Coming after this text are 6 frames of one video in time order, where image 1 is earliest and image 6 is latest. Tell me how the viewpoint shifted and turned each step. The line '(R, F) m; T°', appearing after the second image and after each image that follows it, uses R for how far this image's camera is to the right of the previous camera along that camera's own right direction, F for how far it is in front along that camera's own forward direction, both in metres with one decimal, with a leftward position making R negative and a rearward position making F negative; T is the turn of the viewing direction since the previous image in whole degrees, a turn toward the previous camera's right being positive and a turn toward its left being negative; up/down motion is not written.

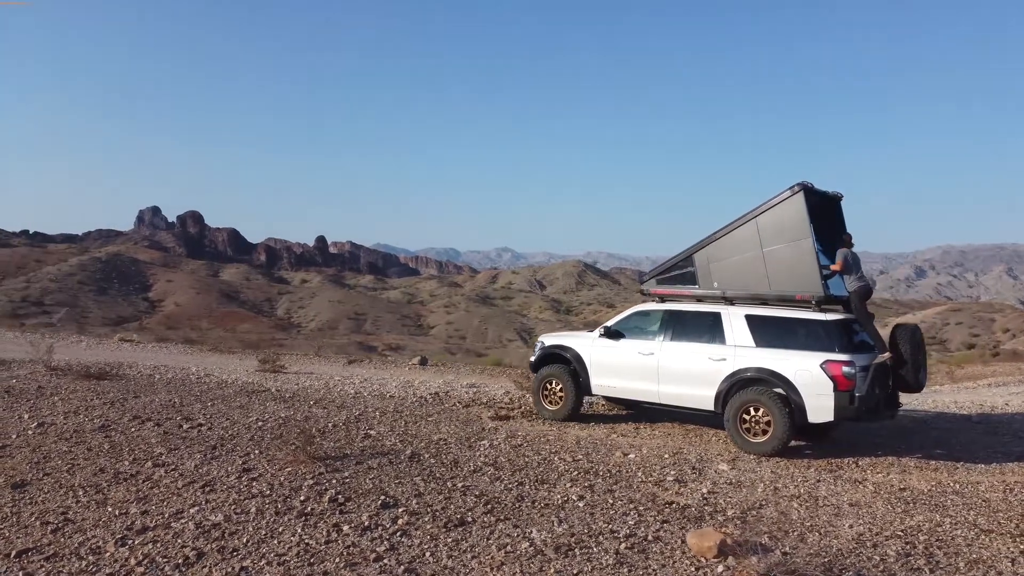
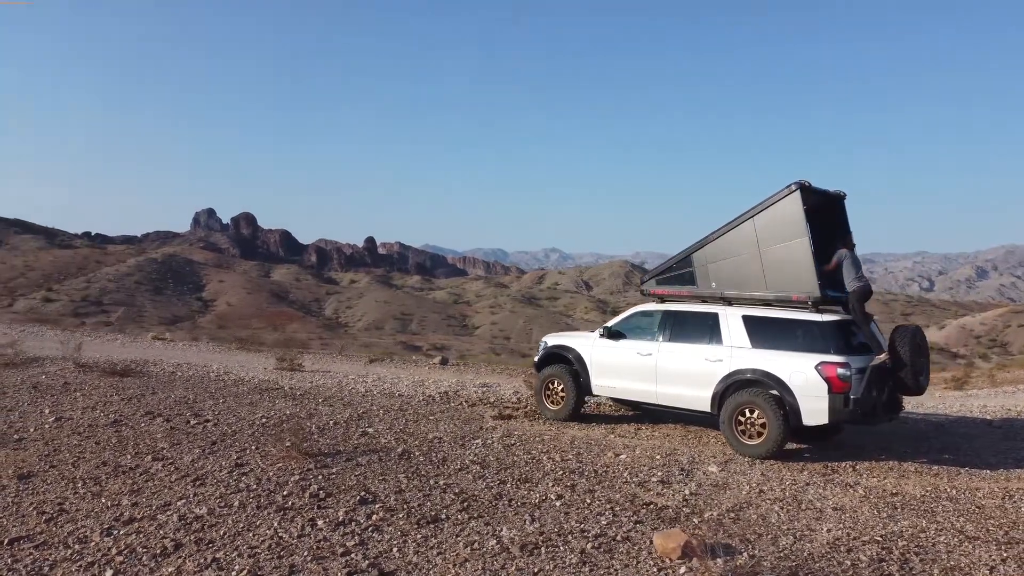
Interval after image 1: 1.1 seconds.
(+0.5, 0.0) m; -3°
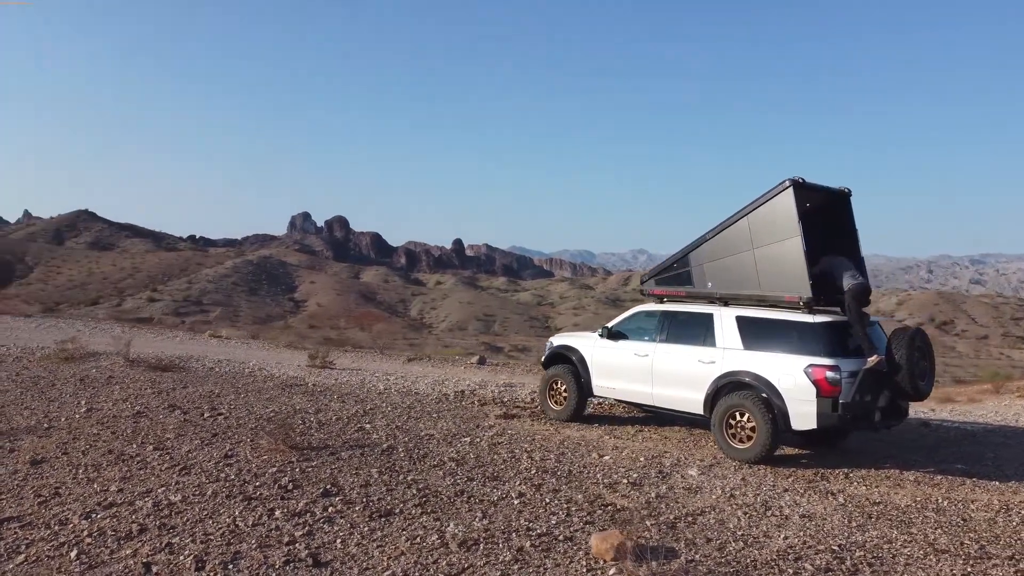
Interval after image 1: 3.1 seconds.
(+0.9, 0.0) m; -6°
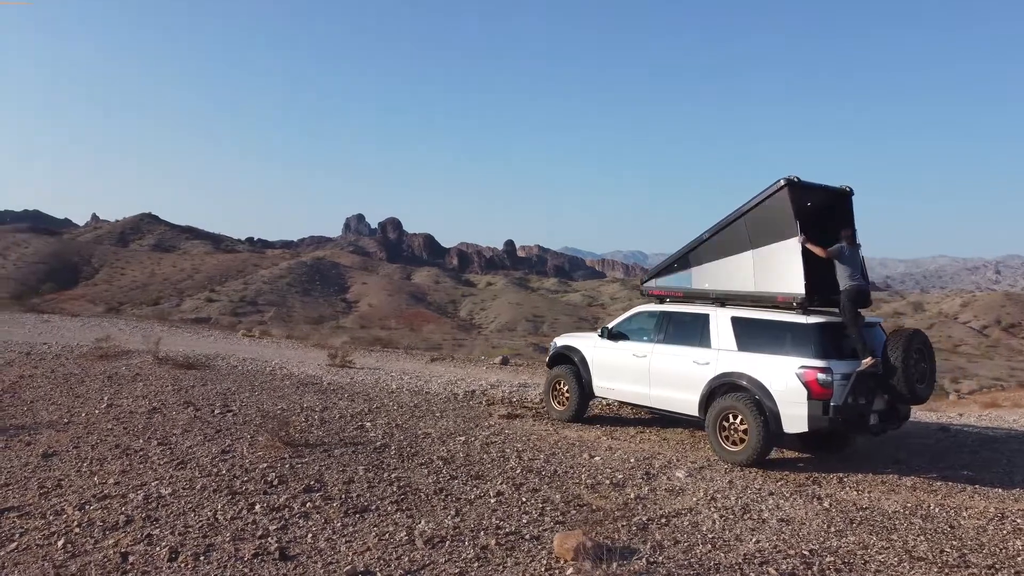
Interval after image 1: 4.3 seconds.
(+0.6, 0.0) m; -3°
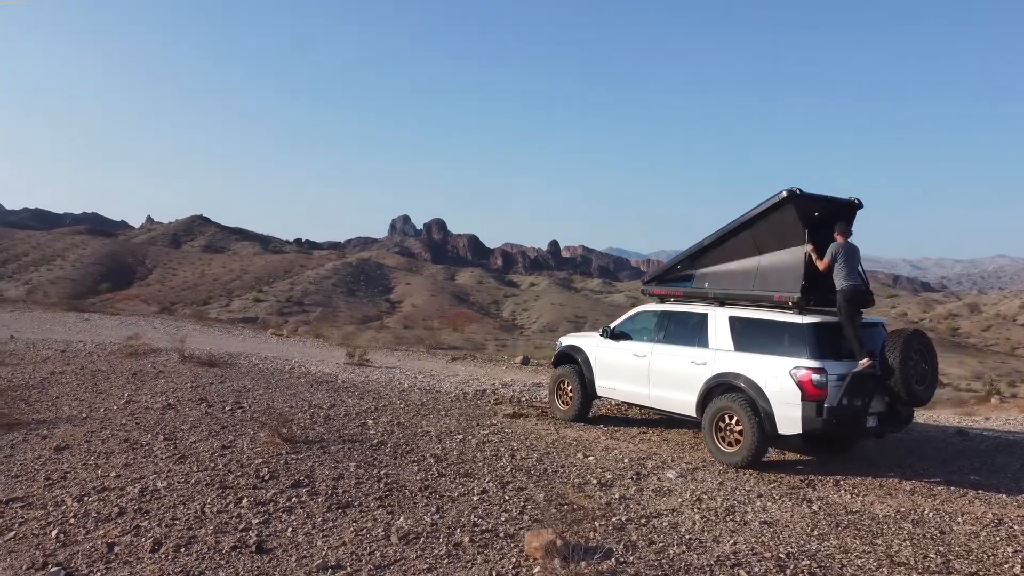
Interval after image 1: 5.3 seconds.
(+0.5, 0.0) m; -3°
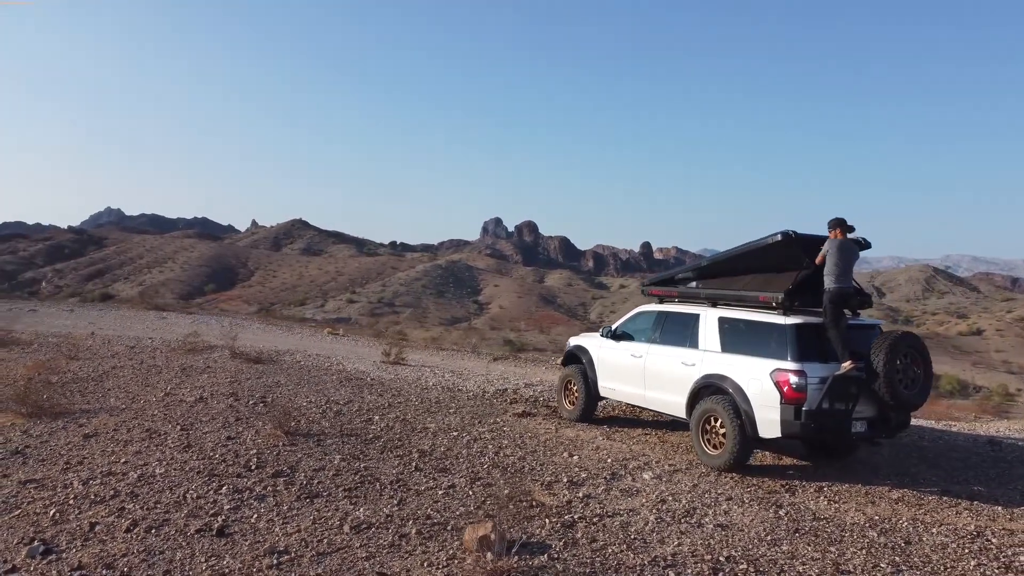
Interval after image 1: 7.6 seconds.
(+1.0, -0.1) m; -6°
